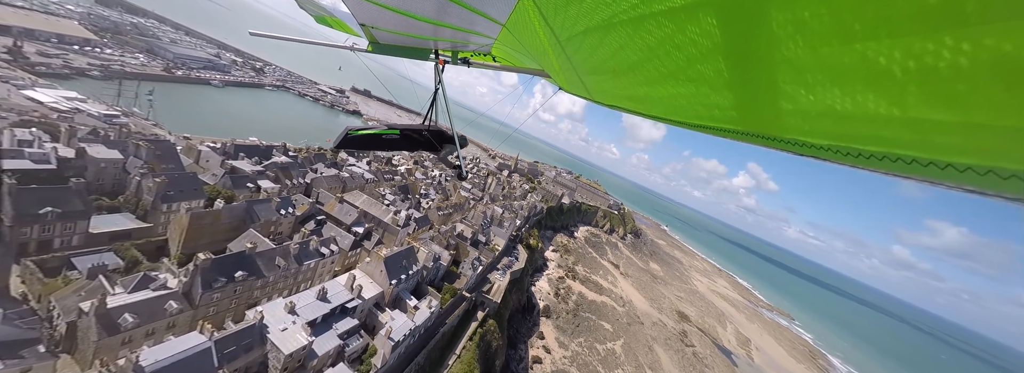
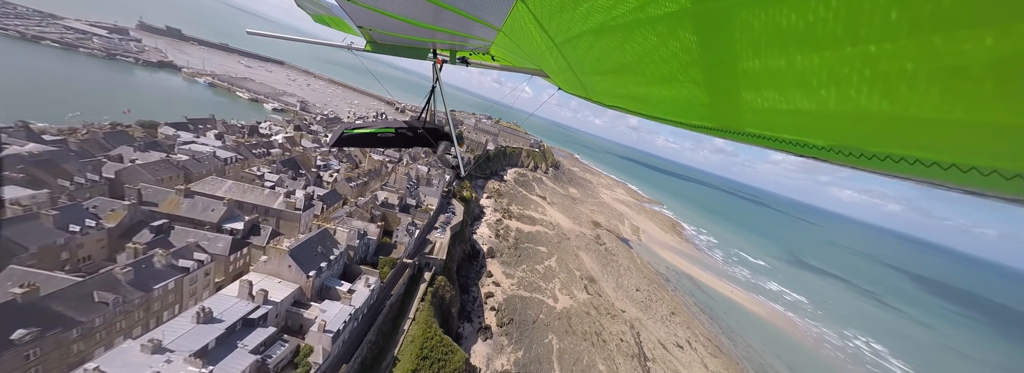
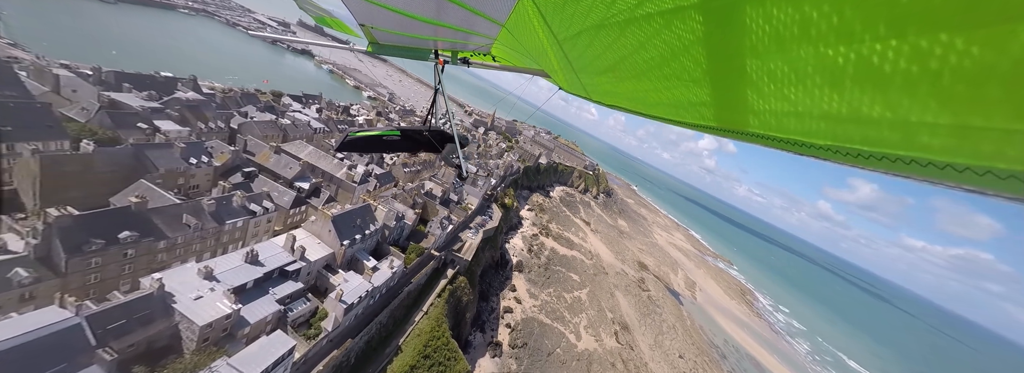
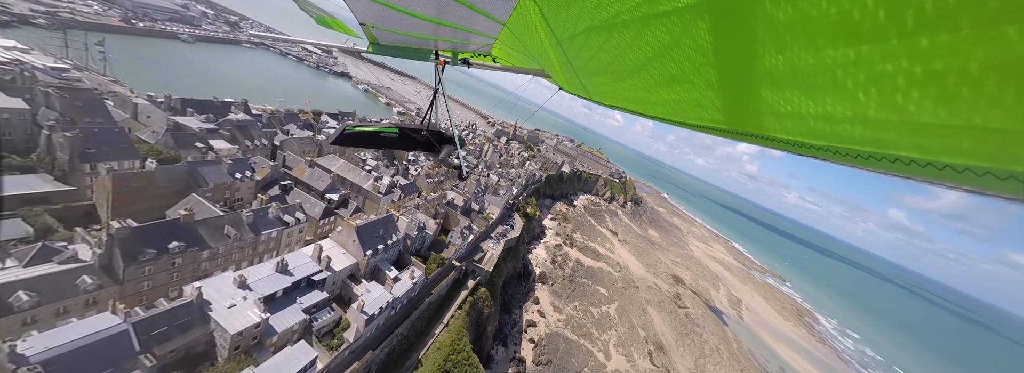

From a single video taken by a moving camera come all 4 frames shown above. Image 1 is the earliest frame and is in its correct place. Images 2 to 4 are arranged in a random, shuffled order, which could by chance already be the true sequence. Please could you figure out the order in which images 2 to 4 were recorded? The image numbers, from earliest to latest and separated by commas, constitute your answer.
2, 3, 4
